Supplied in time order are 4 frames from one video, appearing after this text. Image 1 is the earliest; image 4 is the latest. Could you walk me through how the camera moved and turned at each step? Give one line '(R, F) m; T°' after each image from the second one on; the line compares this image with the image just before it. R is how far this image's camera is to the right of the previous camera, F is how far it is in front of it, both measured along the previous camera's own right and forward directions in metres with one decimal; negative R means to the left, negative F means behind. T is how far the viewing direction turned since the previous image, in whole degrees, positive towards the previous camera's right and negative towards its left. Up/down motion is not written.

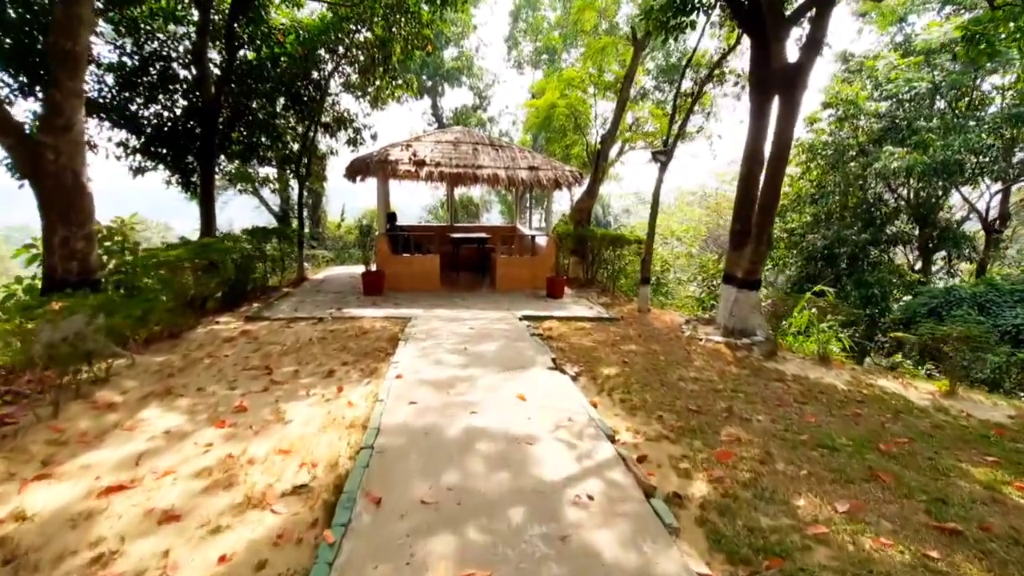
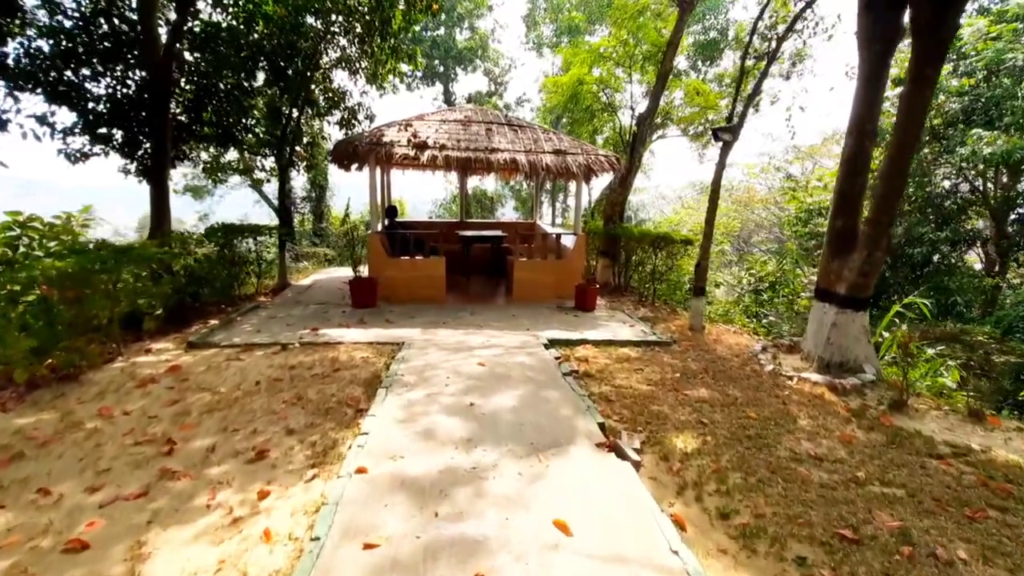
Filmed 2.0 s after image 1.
(-0.1, +1.7) m; -1°
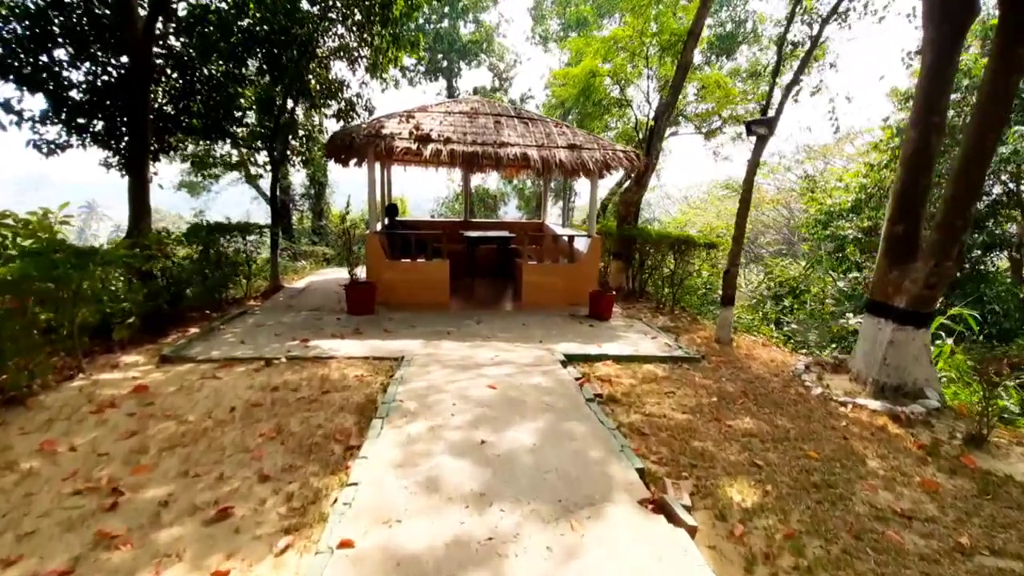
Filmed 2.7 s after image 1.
(-0.1, +0.6) m; 0°
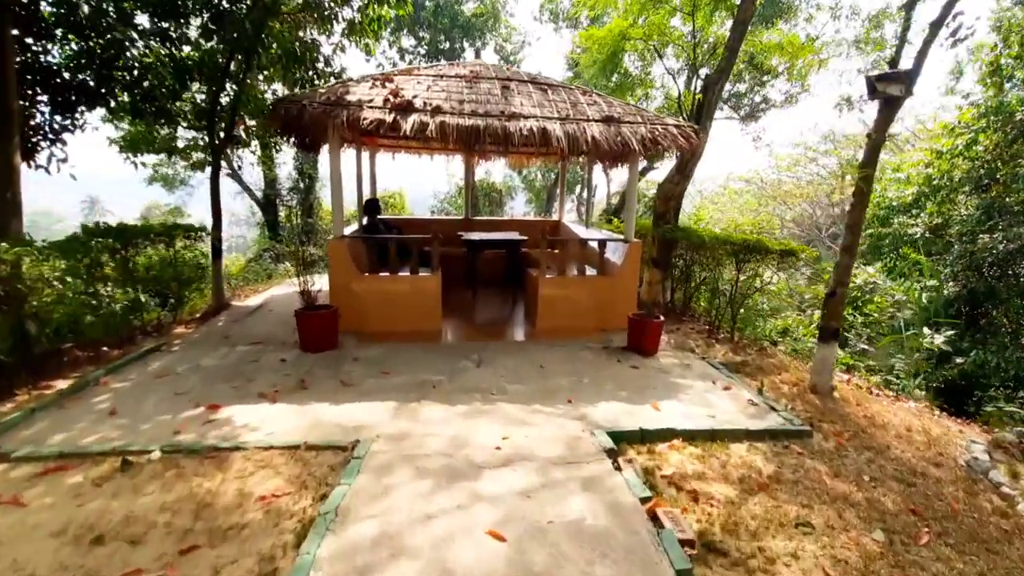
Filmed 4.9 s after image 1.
(-0.1, +1.9) m; -1°
